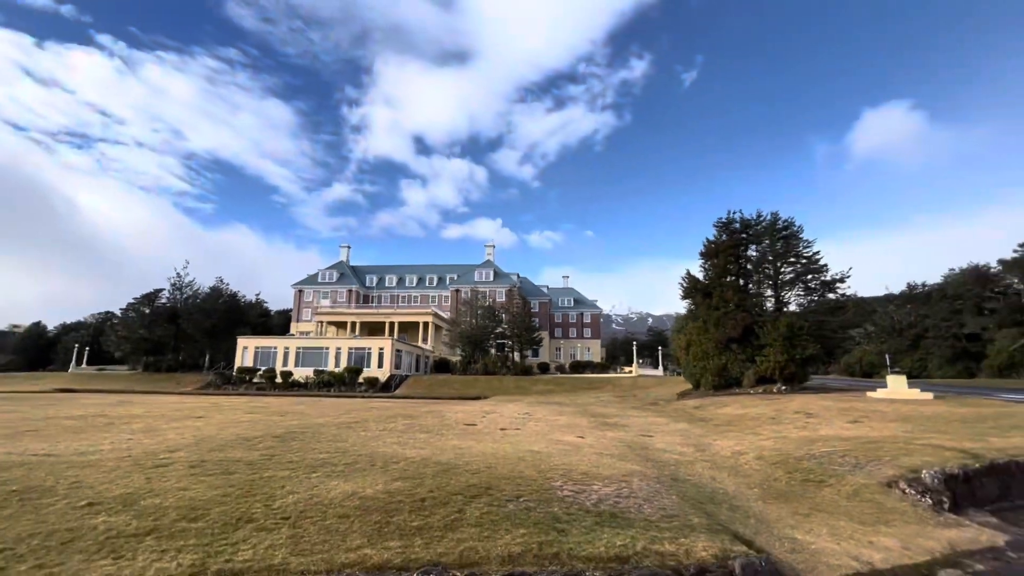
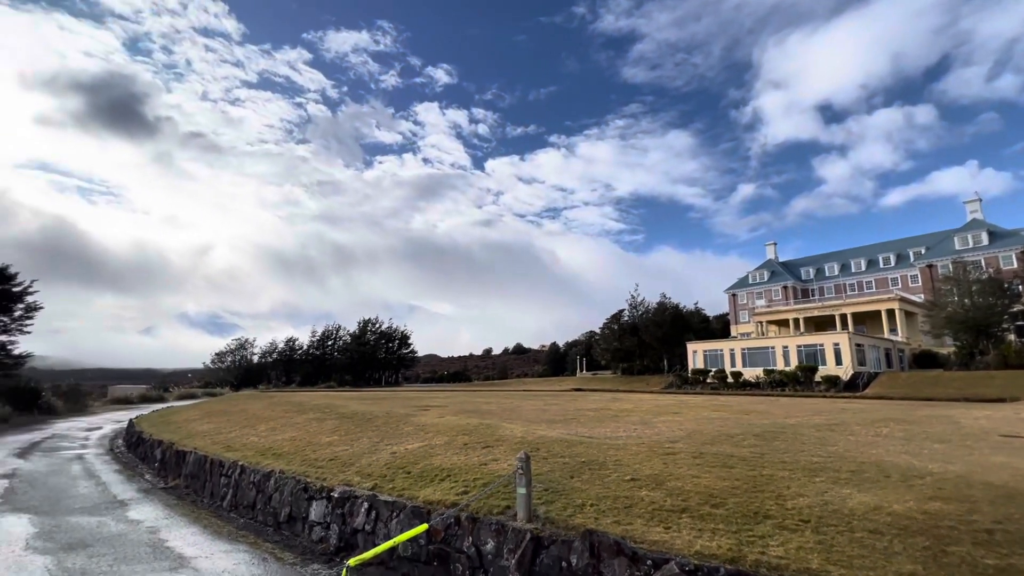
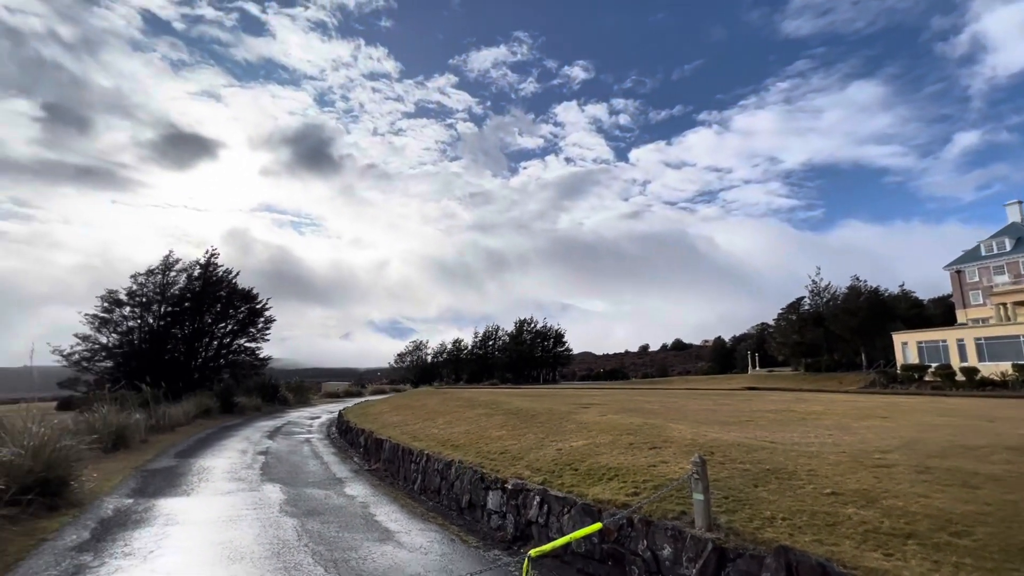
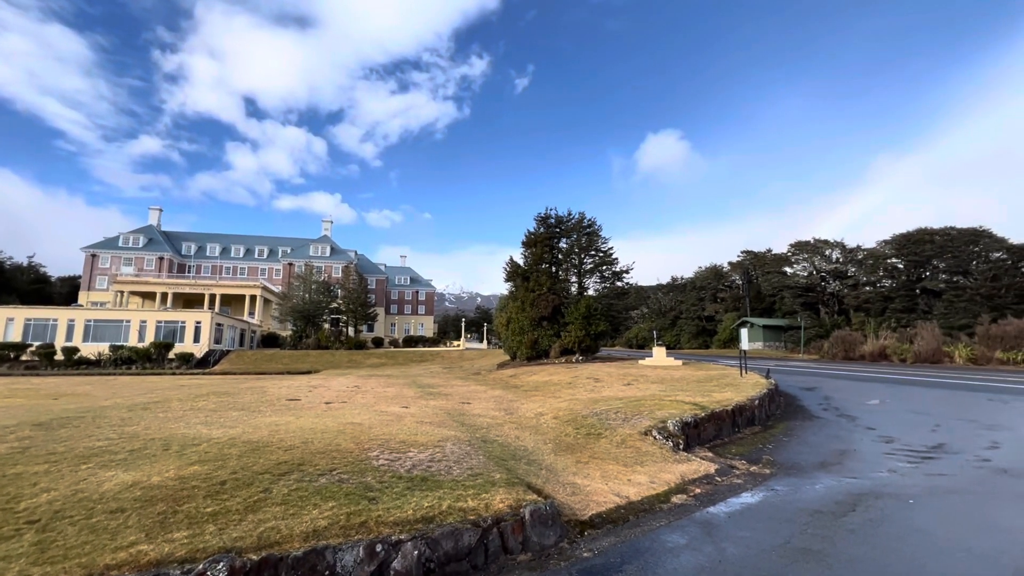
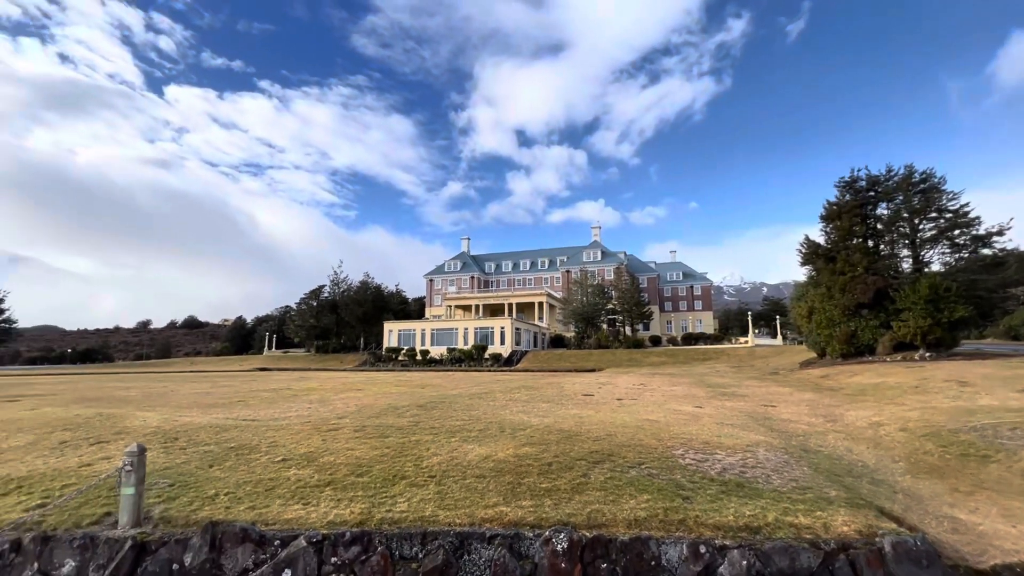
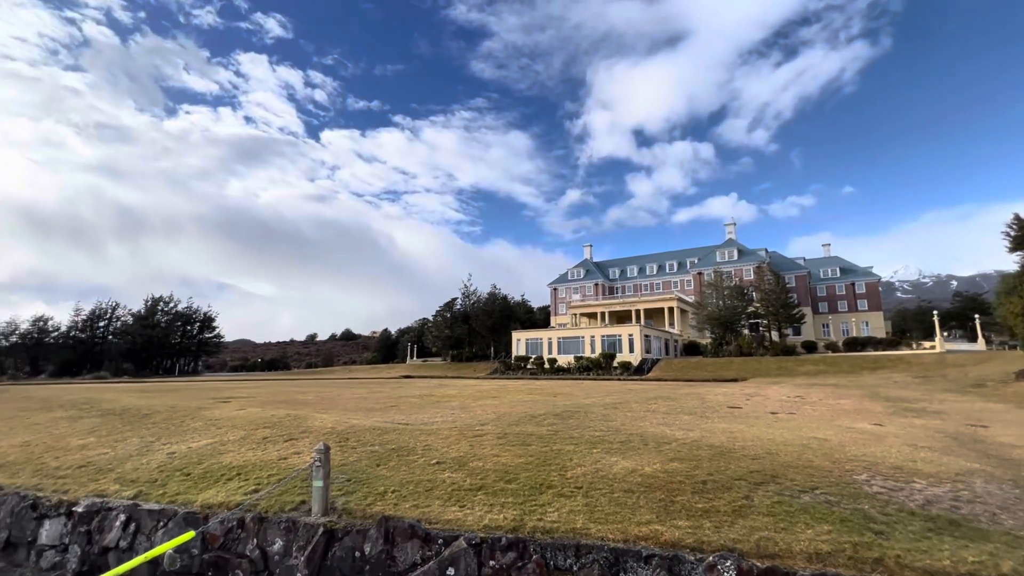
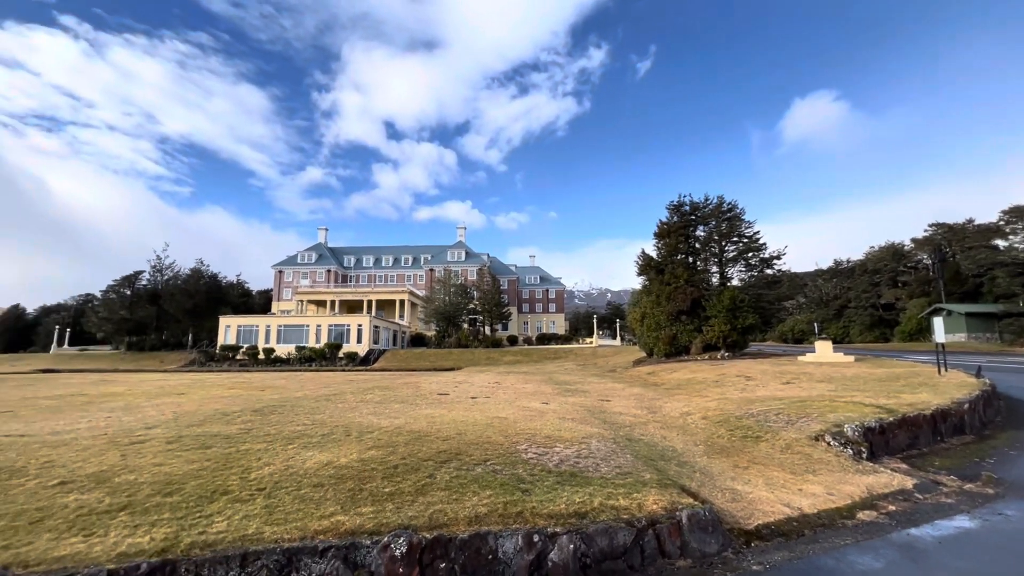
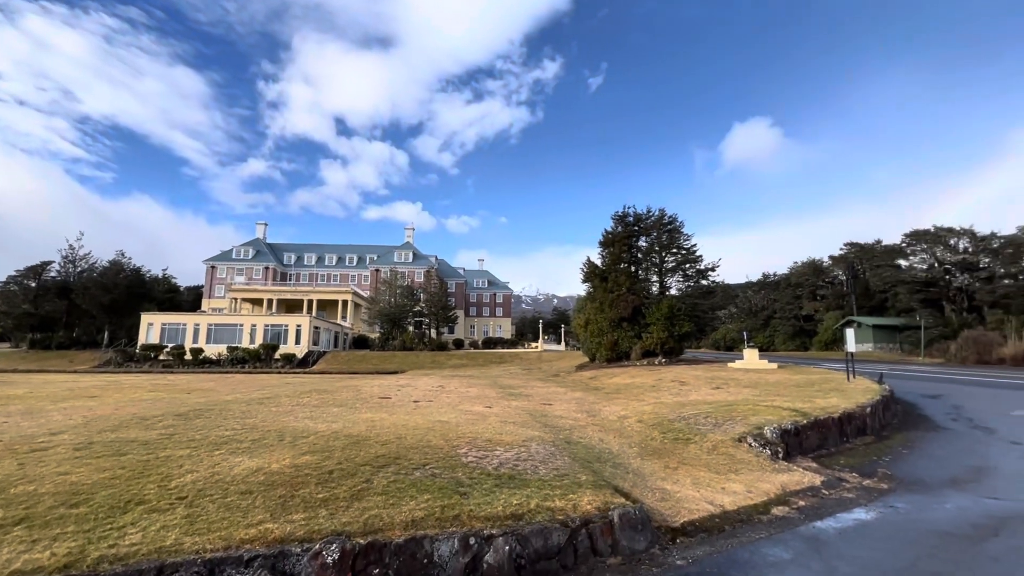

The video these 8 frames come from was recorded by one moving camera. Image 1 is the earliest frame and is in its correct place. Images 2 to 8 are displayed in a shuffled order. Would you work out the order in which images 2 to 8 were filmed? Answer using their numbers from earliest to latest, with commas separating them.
8, 4, 7, 5, 6, 2, 3
